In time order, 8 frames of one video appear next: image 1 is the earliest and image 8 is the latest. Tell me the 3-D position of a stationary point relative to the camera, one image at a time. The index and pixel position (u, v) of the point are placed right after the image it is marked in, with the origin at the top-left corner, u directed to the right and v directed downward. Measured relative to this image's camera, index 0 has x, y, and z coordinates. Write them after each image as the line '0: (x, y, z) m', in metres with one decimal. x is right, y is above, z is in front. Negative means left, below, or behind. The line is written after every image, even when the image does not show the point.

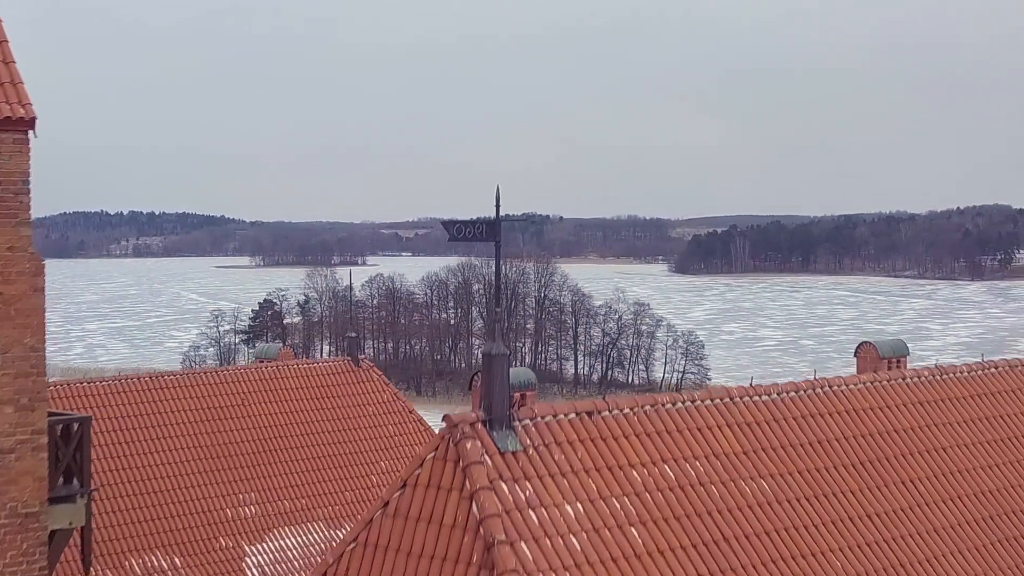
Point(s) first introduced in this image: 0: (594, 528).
0: (+0.3, -0.9, +5.7) m
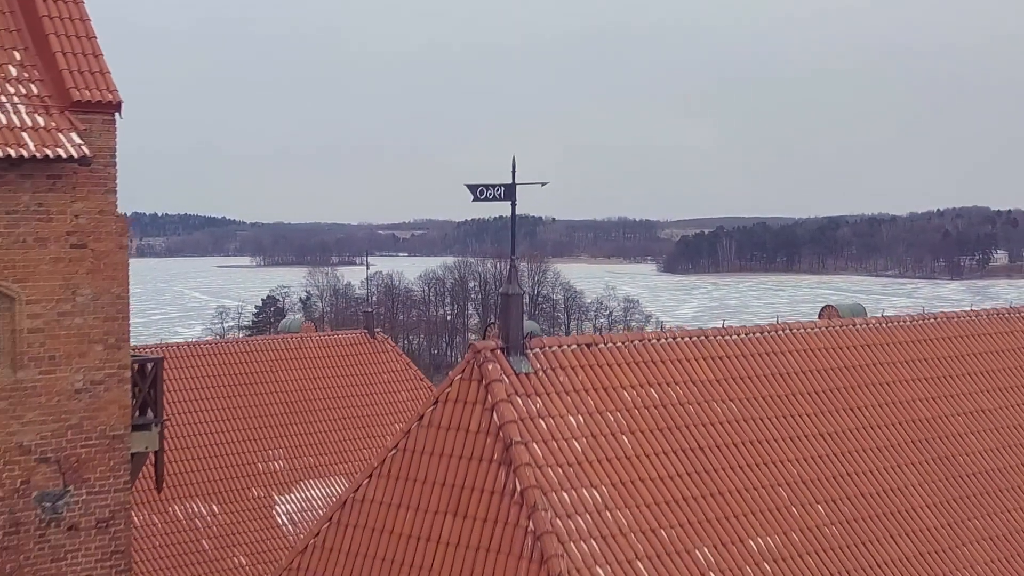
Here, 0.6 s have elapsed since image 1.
0: (+0.4, -0.6, +6.9) m
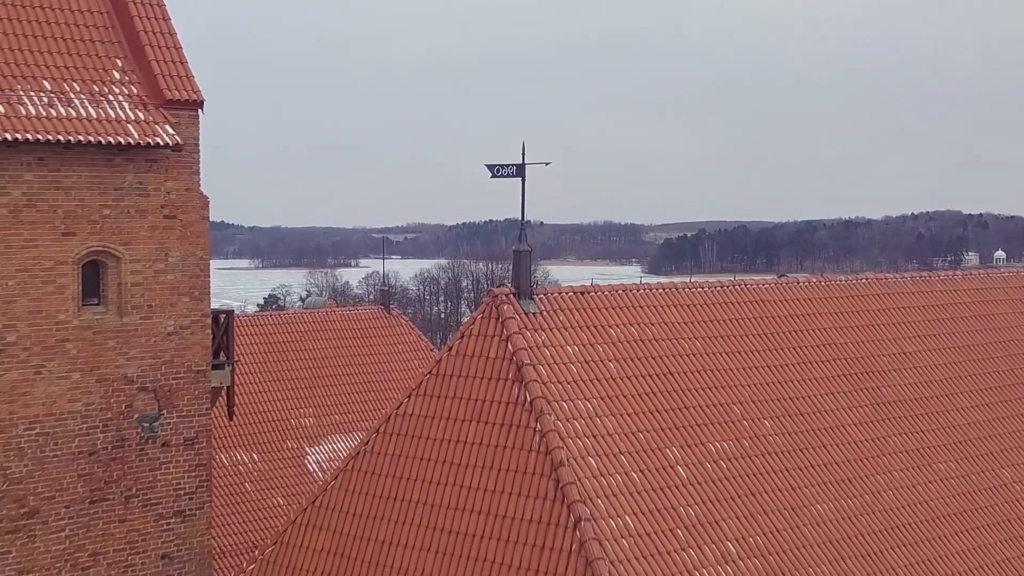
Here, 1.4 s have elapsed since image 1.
0: (+0.4, -0.4, +8.8) m
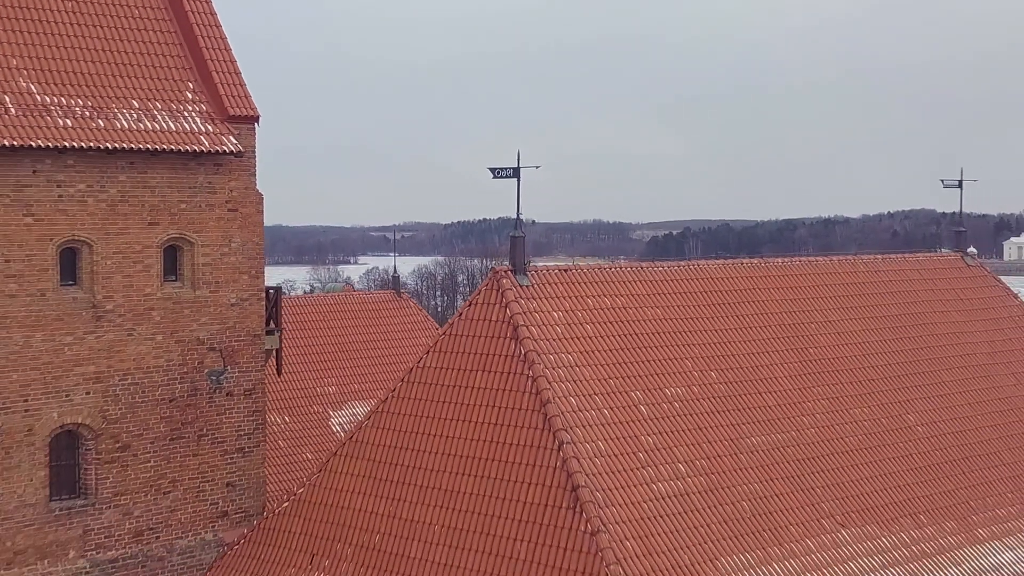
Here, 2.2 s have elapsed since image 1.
0: (+0.4, -0.2, +11.0) m
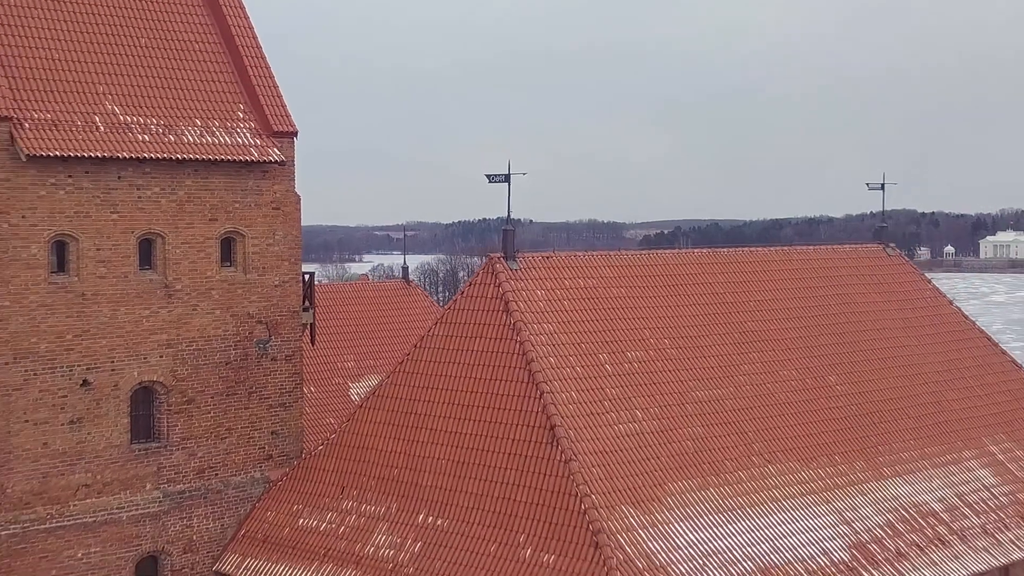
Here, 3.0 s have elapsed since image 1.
0: (+0.3, -0.1, +13.6) m
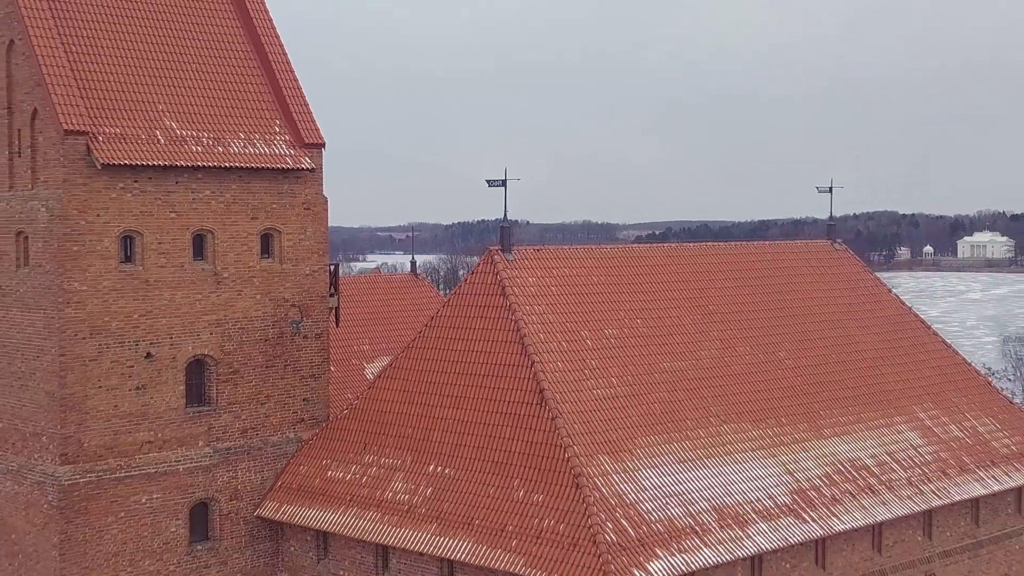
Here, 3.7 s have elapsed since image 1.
0: (+0.3, 0.0, +16.1) m
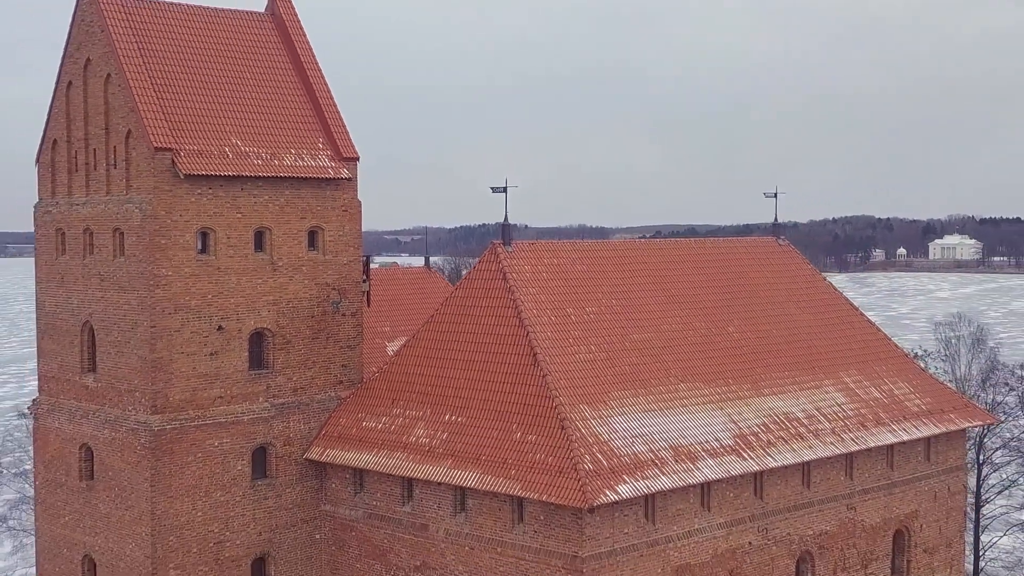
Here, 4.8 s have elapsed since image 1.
0: (+0.3, +0.2, +20.1) m
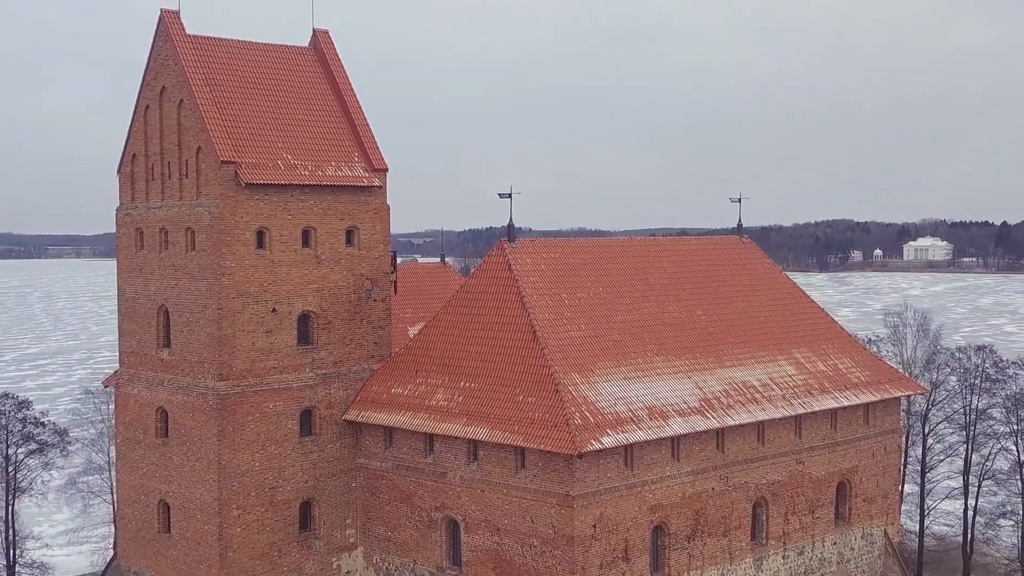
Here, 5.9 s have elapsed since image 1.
0: (+0.4, +0.4, +24.1) m
